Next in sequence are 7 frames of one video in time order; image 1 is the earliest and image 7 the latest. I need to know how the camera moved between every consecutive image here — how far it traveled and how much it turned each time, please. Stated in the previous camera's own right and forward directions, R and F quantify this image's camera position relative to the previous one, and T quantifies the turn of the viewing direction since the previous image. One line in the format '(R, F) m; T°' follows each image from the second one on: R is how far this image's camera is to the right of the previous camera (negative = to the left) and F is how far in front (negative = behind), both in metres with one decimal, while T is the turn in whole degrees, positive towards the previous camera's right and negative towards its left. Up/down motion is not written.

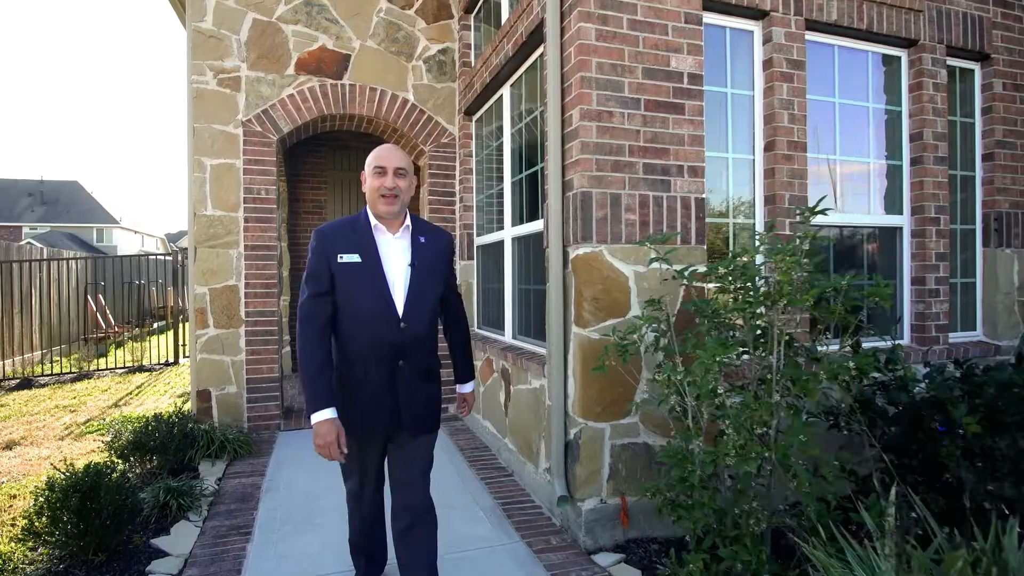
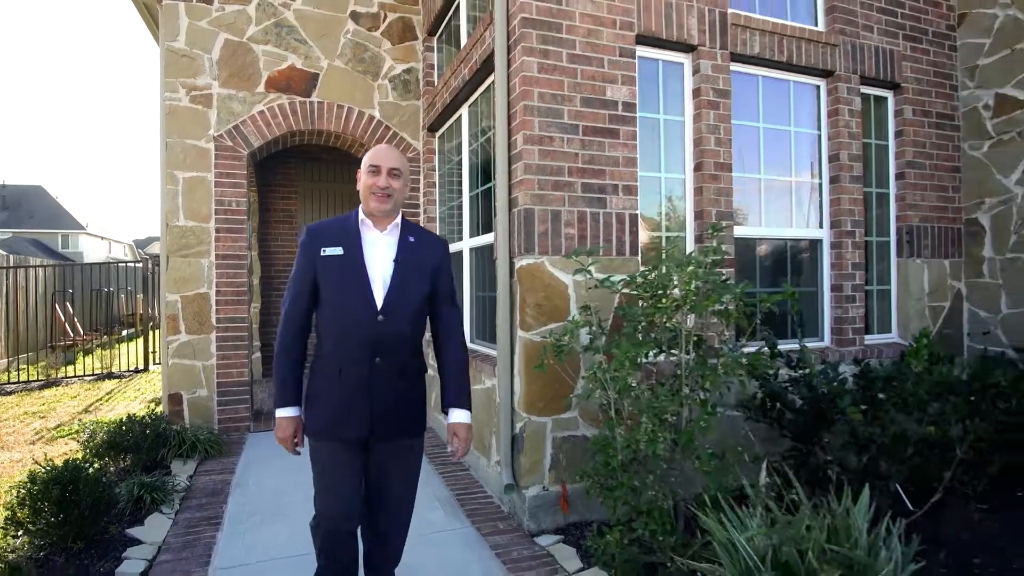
(+0.2, -0.3) m; +2°
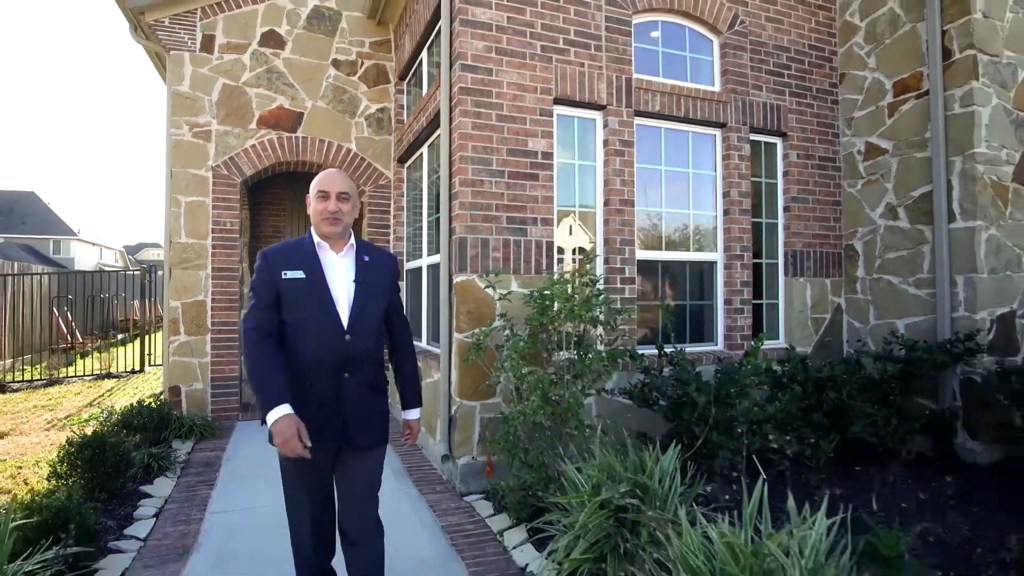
(+0.4, -0.9) m; +1°
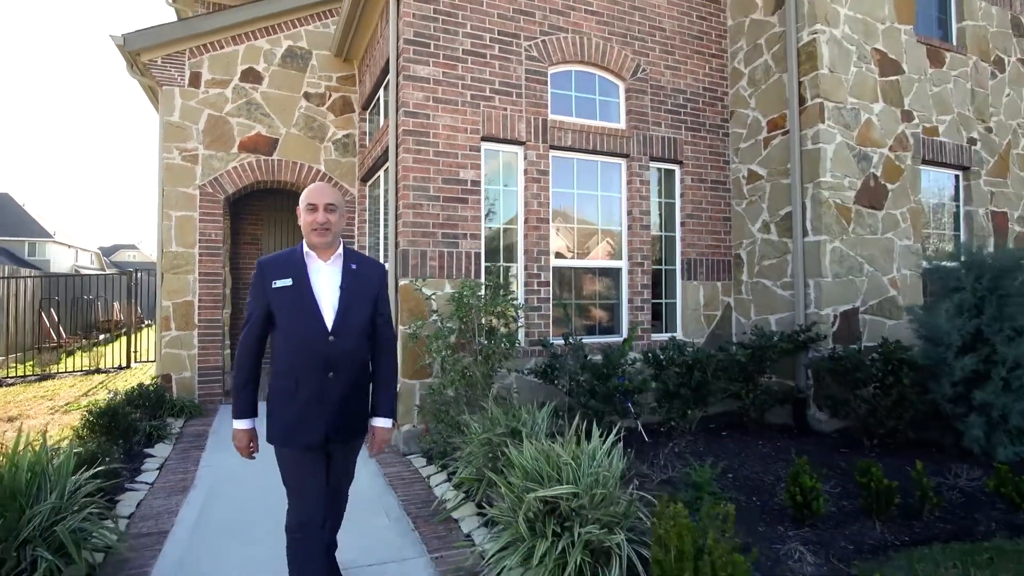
(+0.5, -1.1) m; +2°
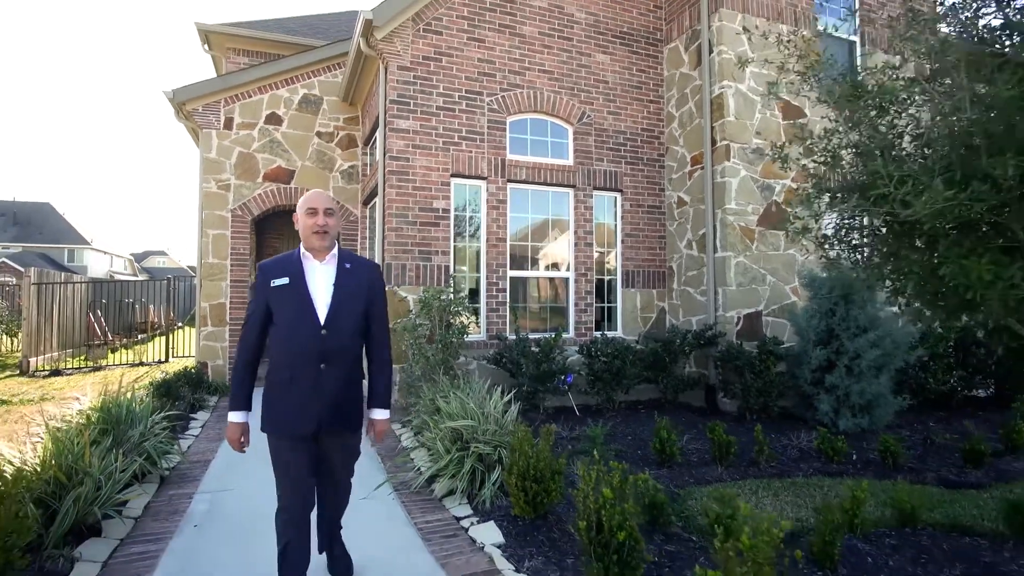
(+0.7, -1.5) m; -2°
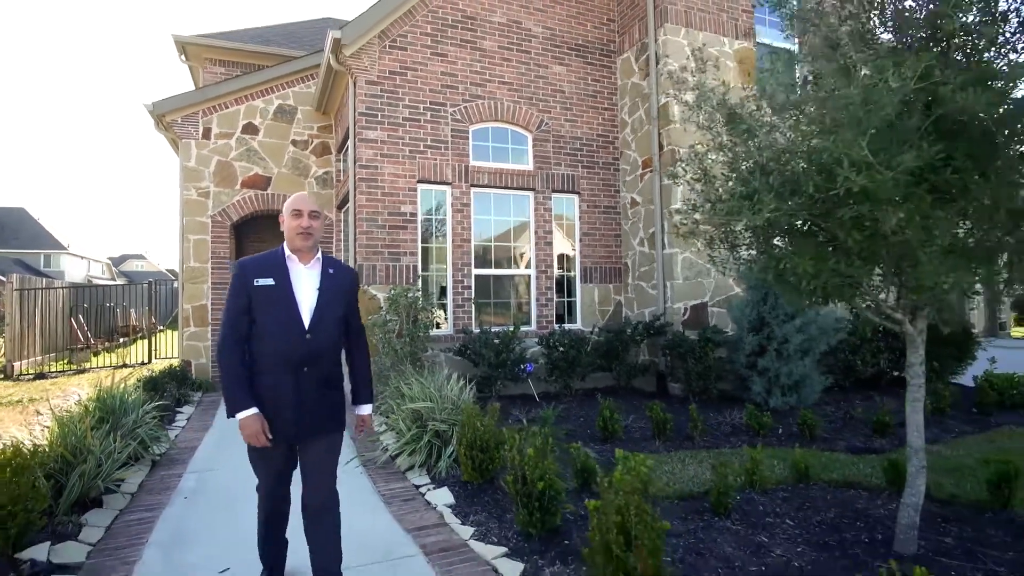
(+0.3, -0.6) m; +2°
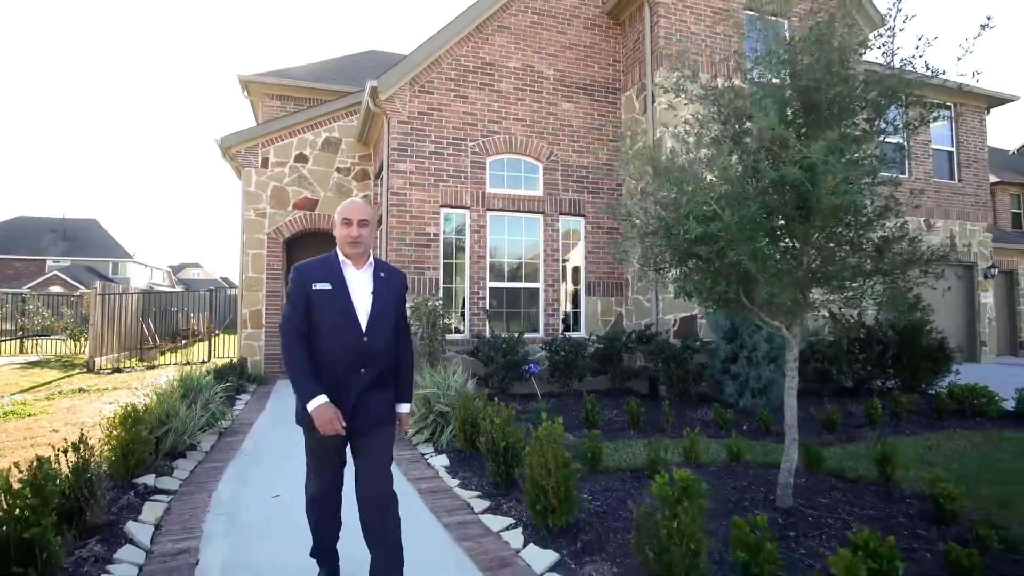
(+0.5, -1.2) m; -4°
